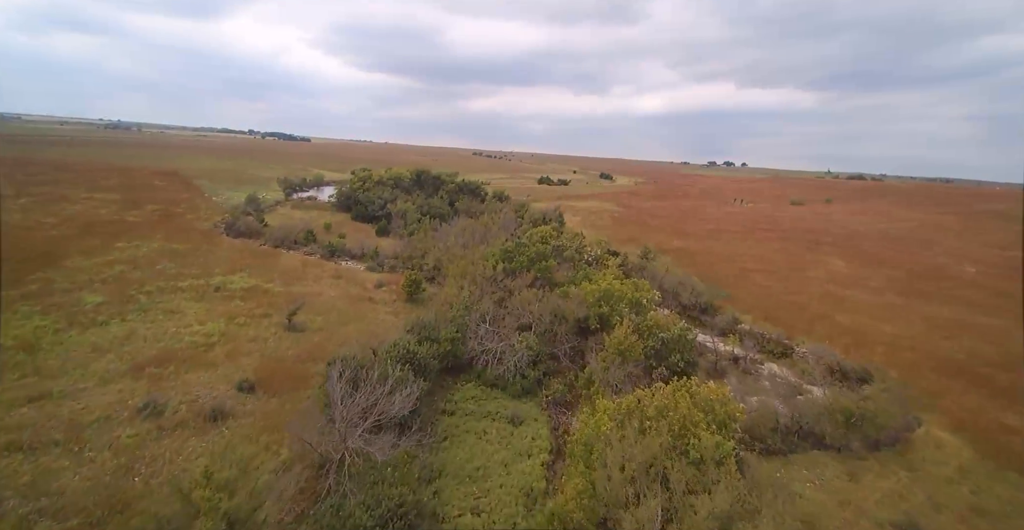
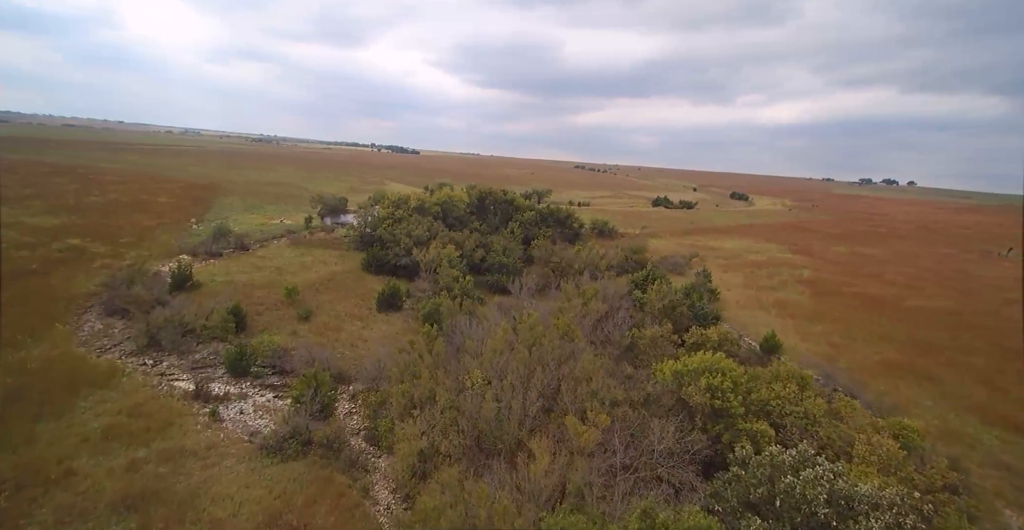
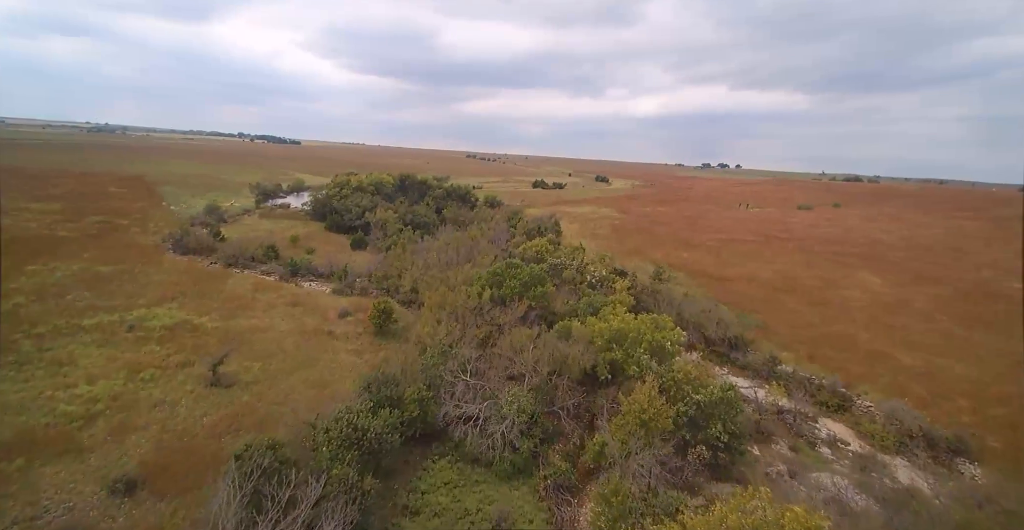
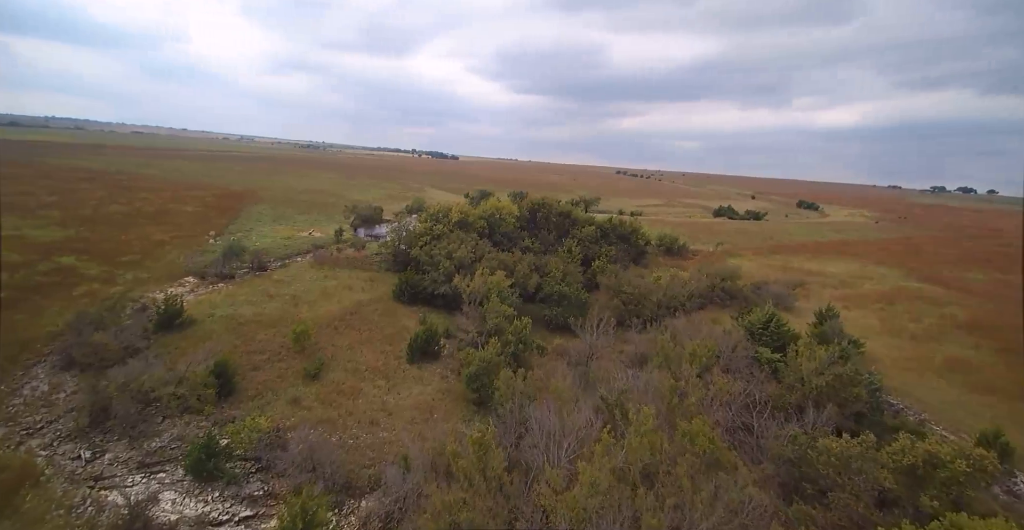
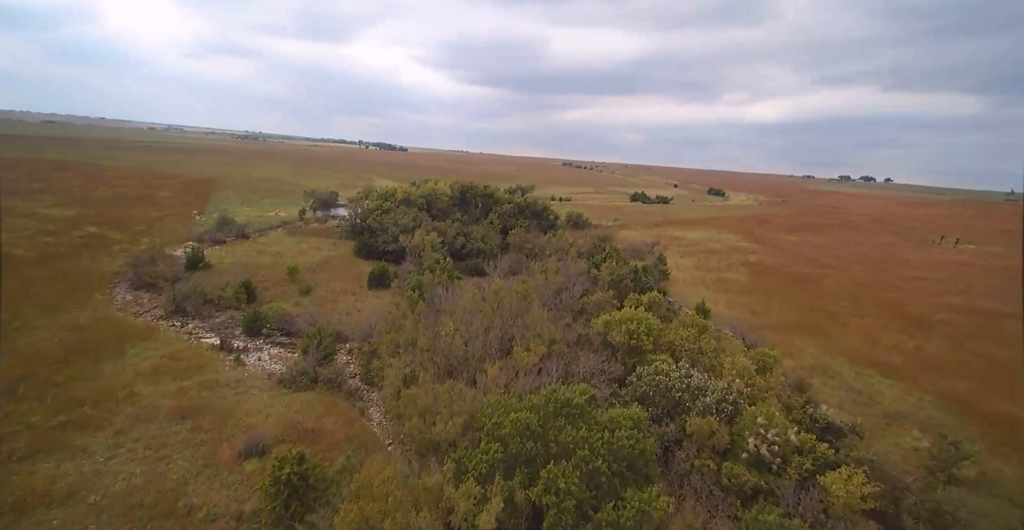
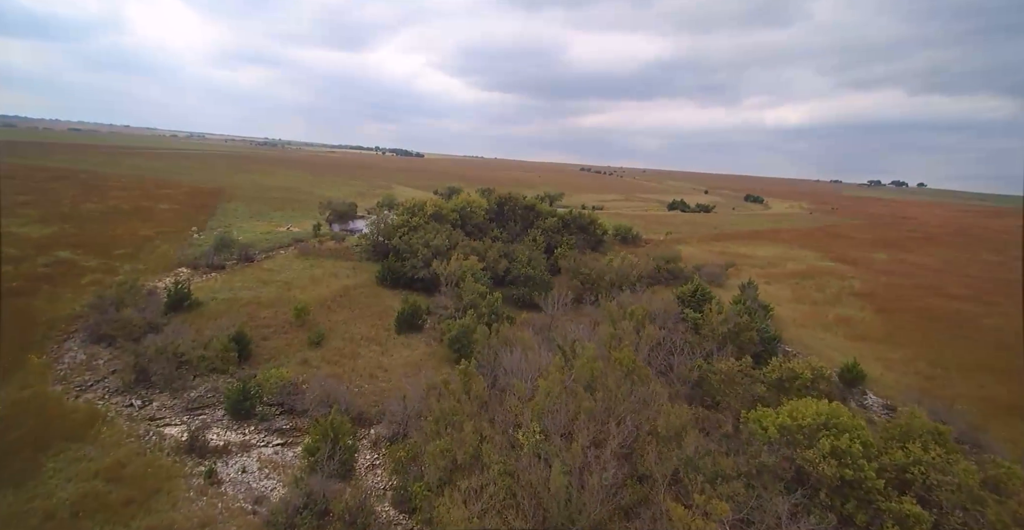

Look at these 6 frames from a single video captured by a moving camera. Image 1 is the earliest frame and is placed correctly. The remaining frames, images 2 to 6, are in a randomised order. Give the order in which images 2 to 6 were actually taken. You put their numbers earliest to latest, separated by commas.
3, 5, 2, 6, 4
